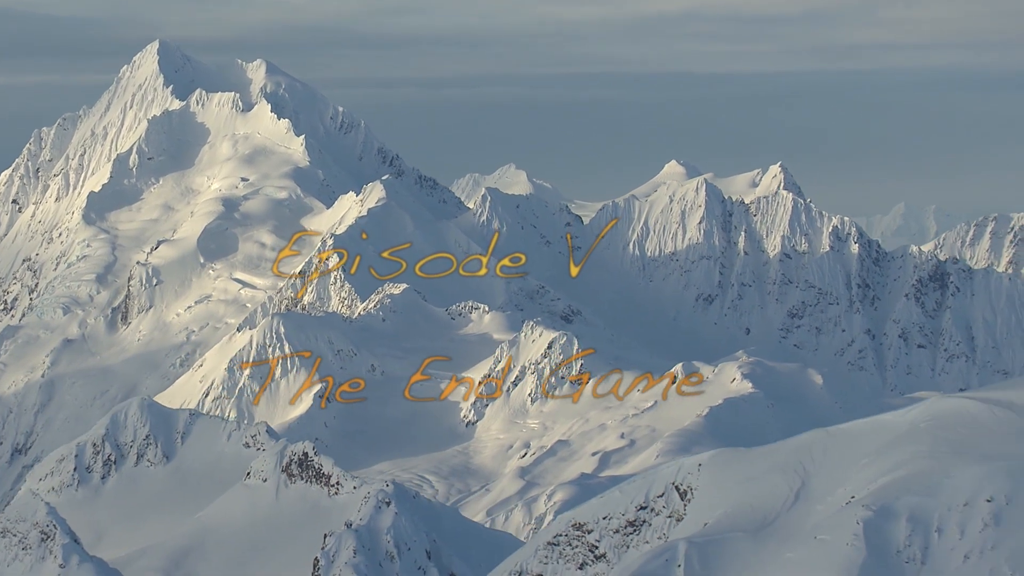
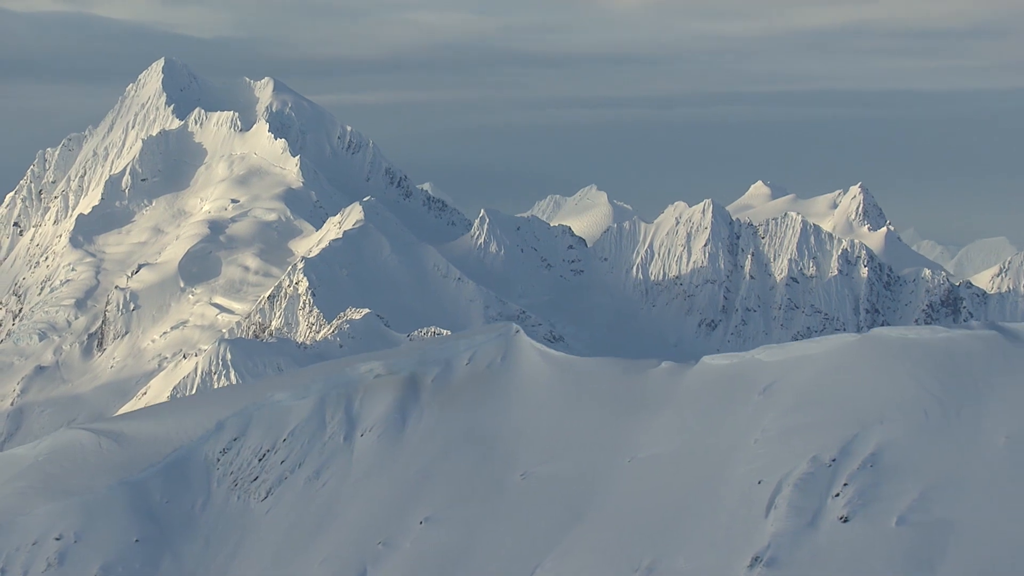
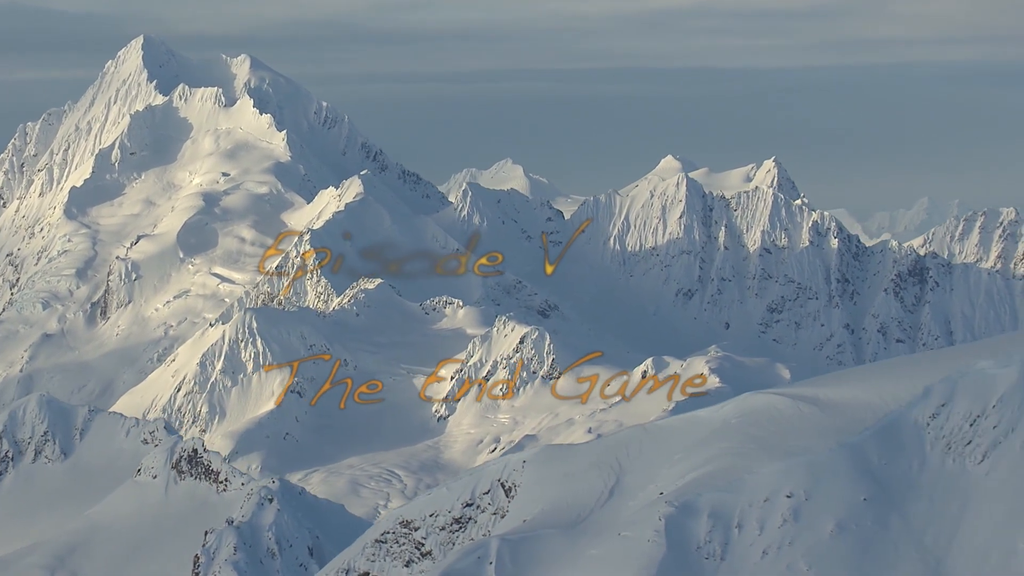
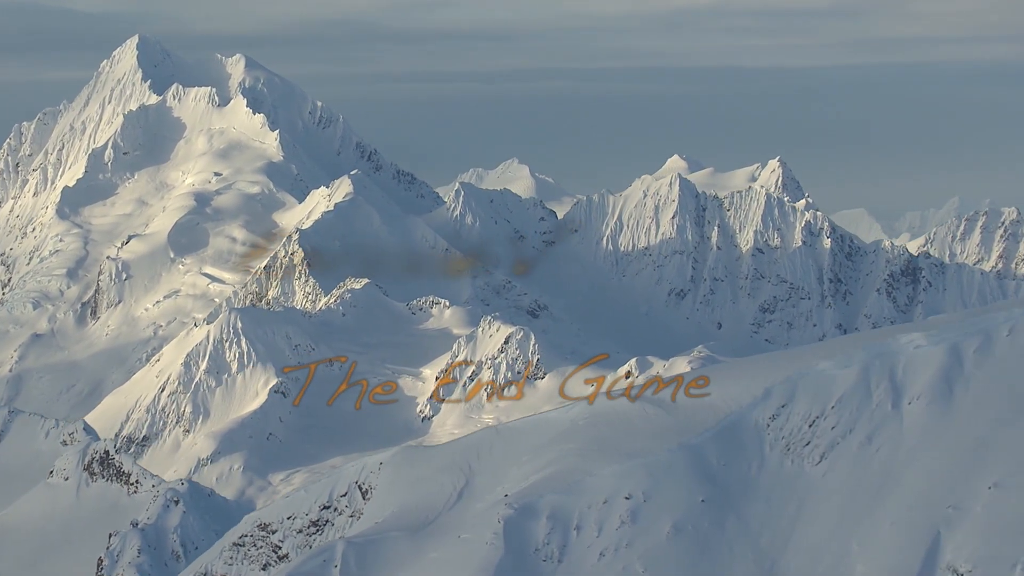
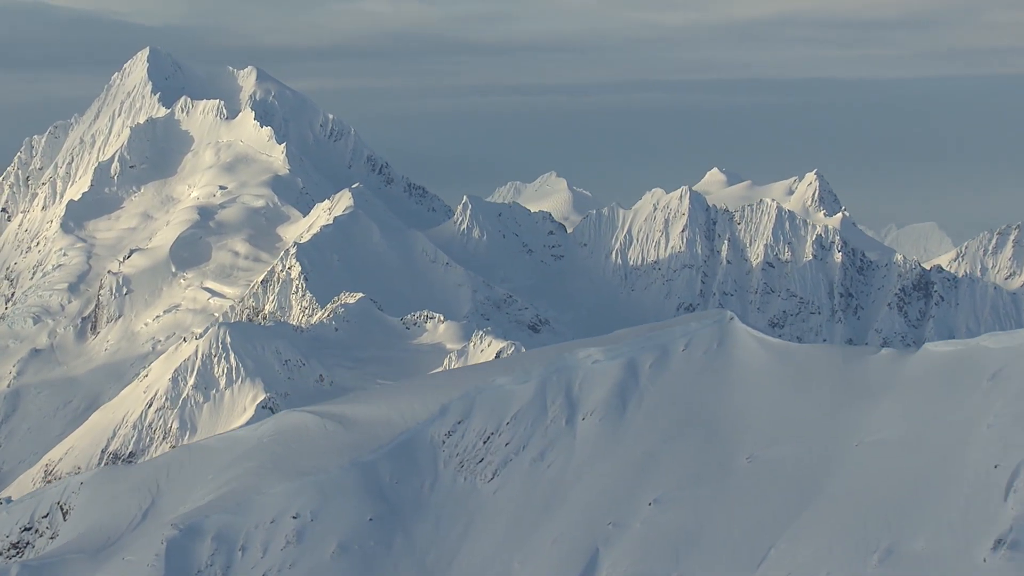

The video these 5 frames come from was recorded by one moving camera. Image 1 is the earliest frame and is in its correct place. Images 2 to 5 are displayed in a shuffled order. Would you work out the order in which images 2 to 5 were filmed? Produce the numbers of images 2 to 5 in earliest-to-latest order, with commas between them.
3, 4, 5, 2
